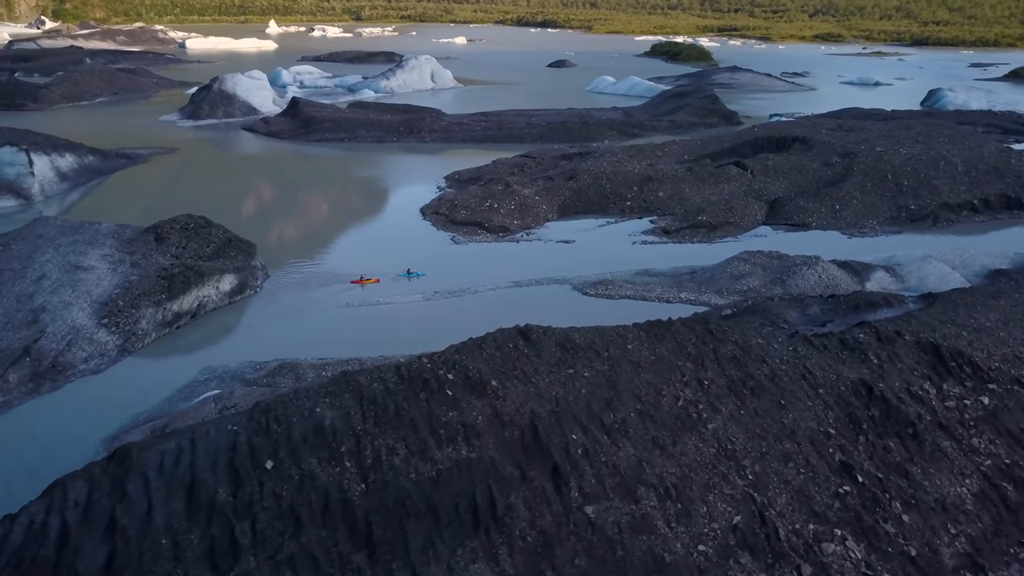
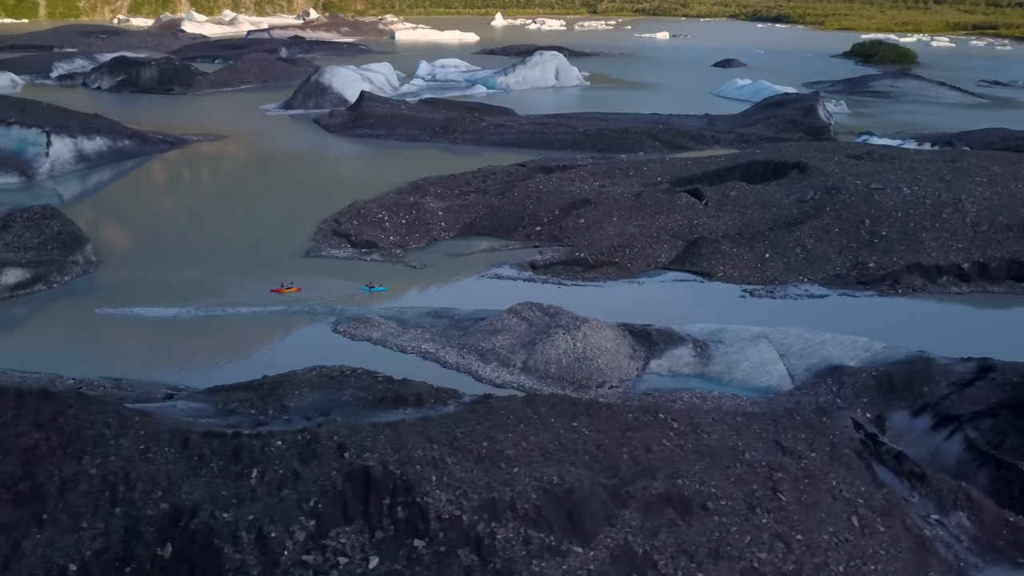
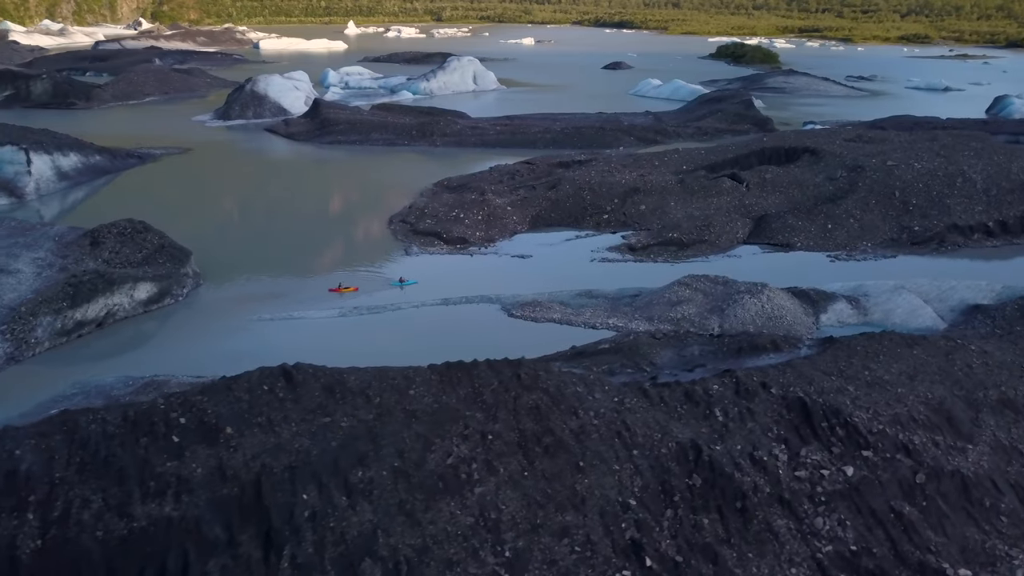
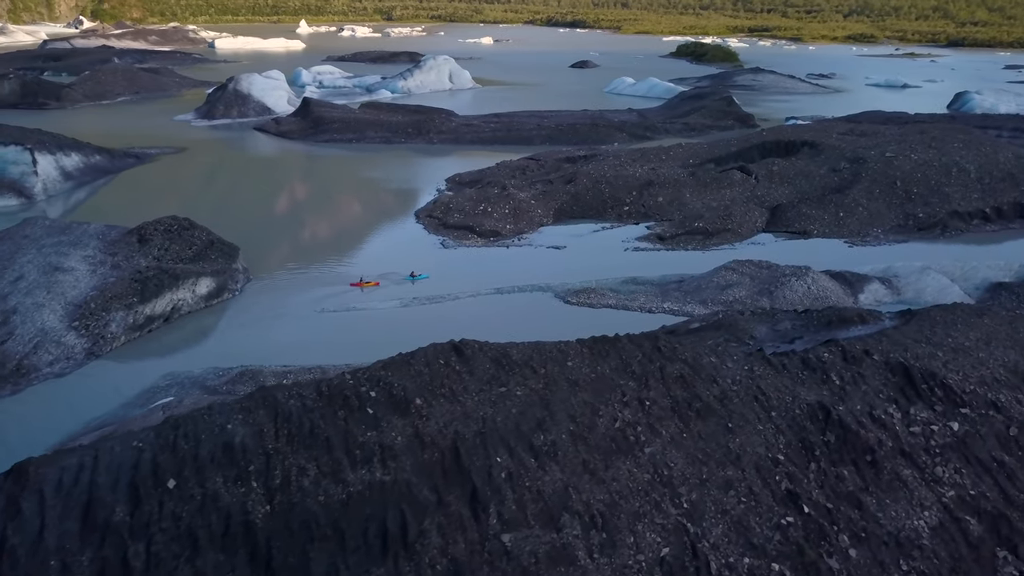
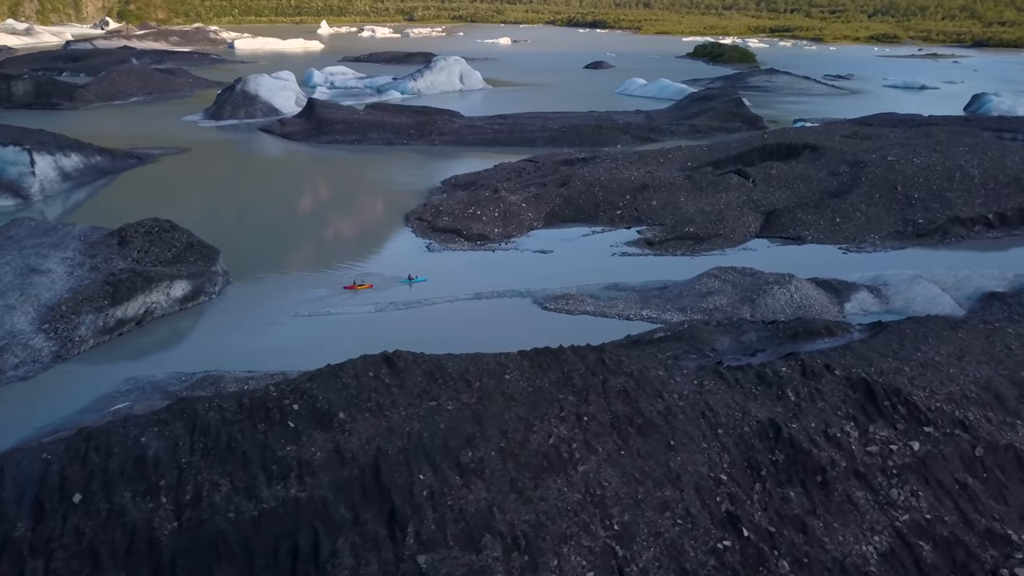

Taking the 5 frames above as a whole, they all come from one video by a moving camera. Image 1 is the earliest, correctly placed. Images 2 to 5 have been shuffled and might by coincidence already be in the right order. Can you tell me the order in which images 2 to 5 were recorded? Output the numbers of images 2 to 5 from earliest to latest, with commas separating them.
4, 5, 3, 2
